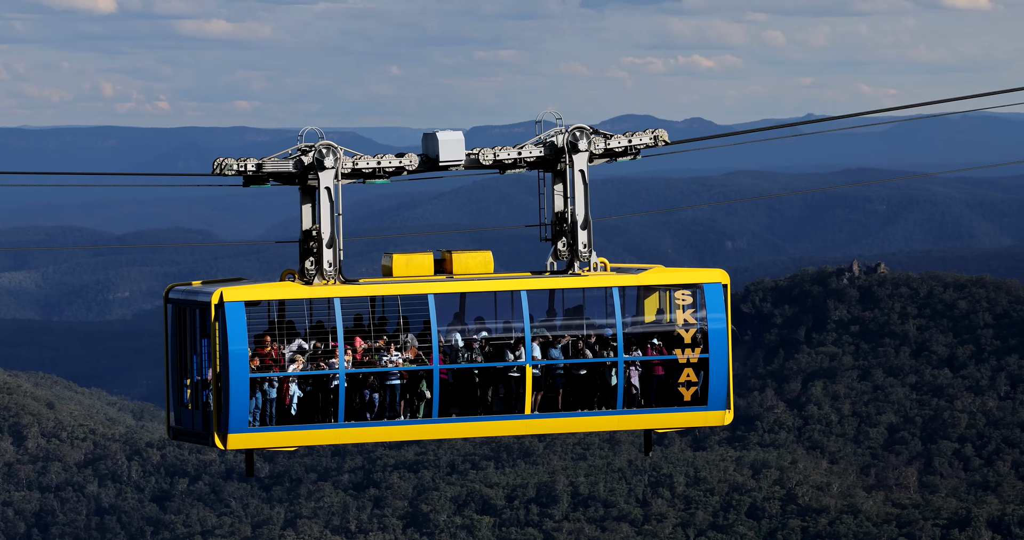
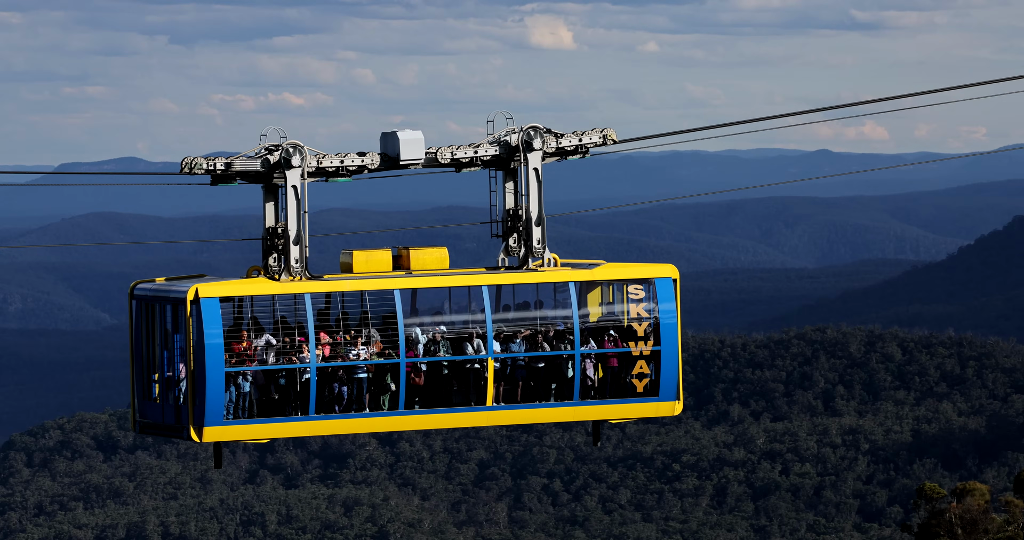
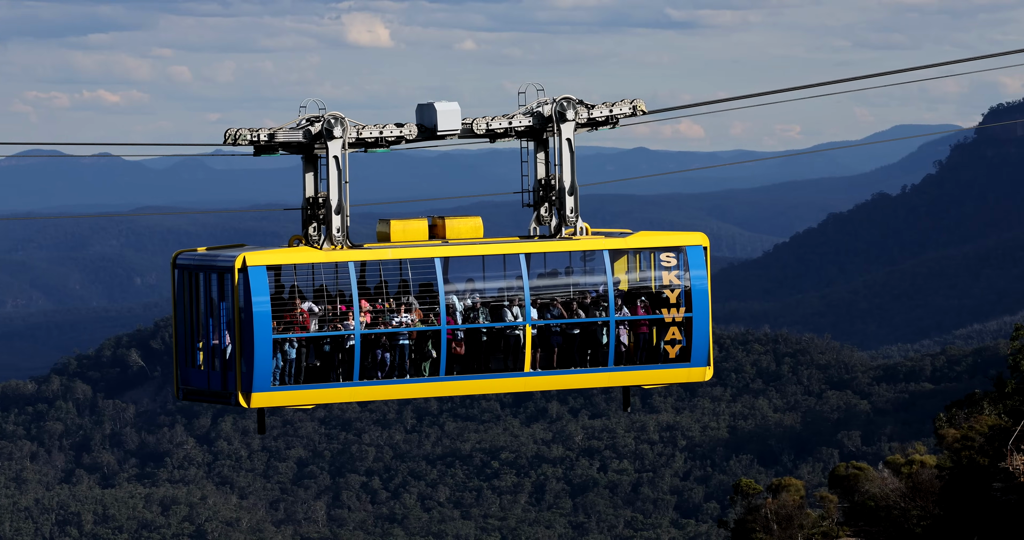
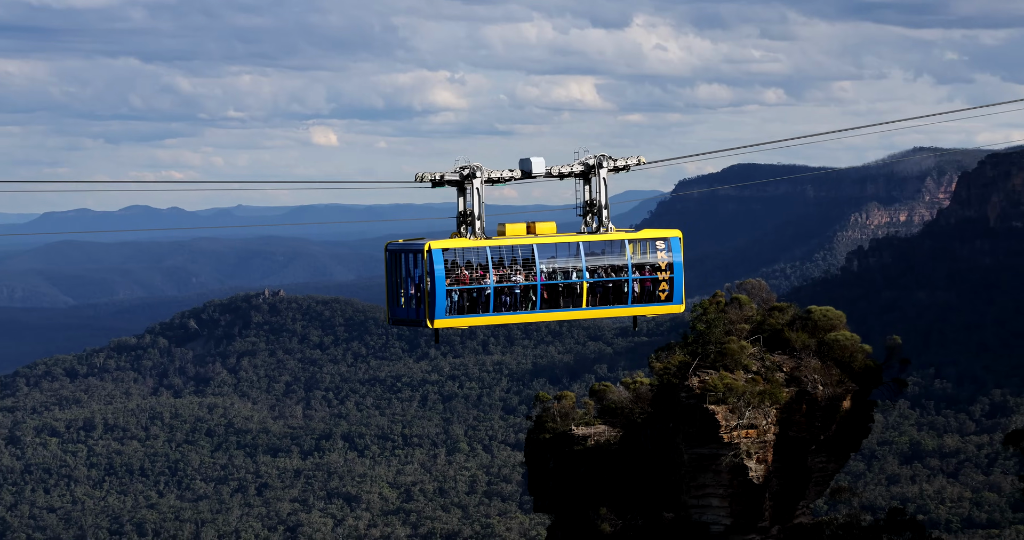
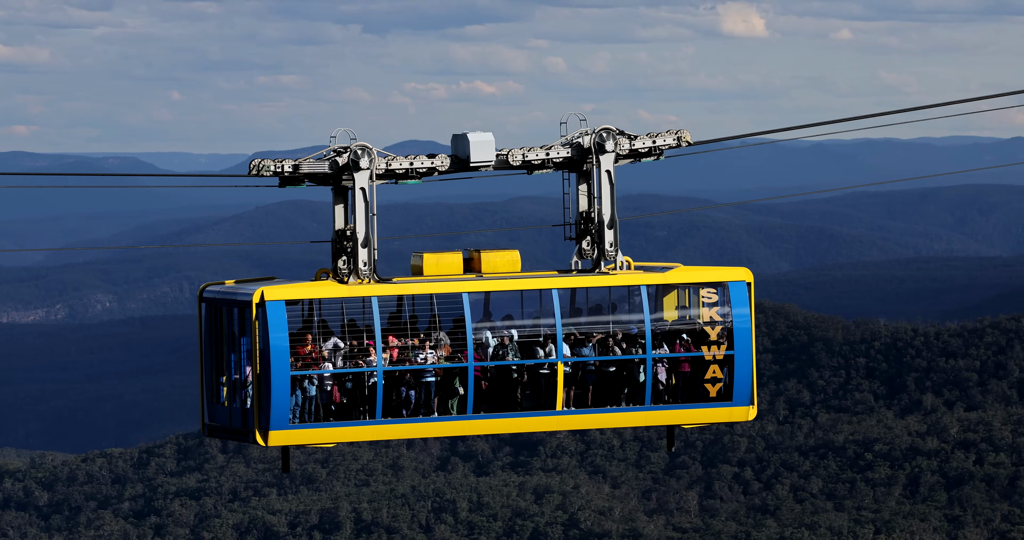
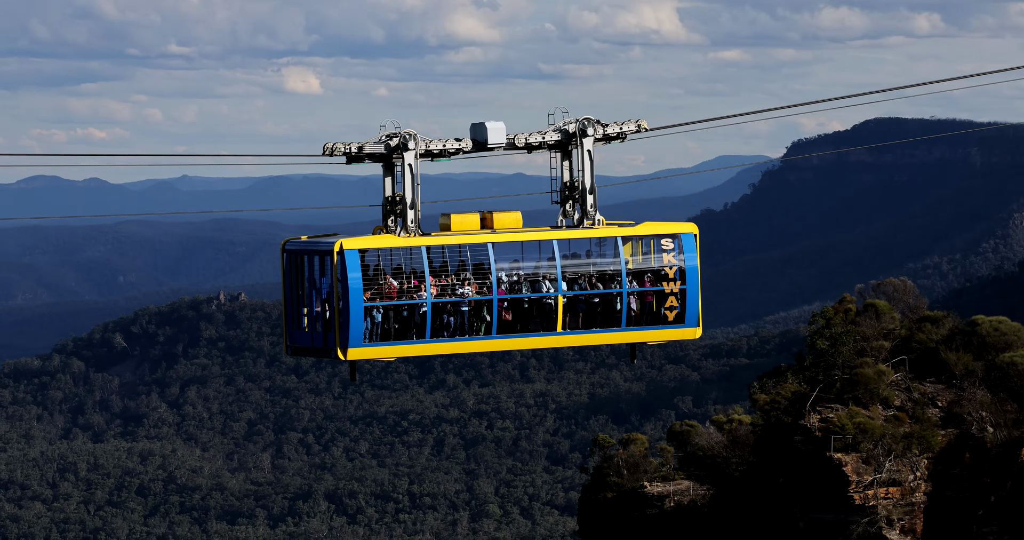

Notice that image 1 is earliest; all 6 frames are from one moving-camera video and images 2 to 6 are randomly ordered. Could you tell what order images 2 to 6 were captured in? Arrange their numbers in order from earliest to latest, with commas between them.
5, 2, 3, 6, 4
